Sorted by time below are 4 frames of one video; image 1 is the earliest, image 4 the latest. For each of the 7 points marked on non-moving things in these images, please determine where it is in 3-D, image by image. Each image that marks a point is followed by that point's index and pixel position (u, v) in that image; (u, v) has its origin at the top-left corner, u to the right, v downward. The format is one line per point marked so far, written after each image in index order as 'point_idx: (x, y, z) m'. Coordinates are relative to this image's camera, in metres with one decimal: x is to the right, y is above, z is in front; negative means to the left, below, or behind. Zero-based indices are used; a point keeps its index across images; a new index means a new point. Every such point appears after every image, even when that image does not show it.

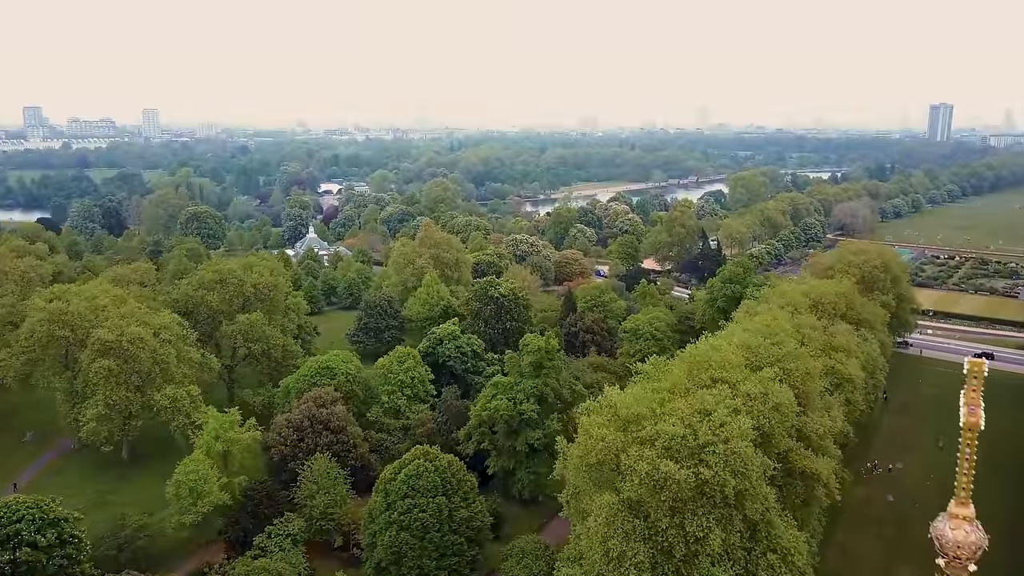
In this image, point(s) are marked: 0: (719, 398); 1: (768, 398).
0: (+5.5, -2.9, +18.9) m
1: (+7.1, -3.0, +19.5) m
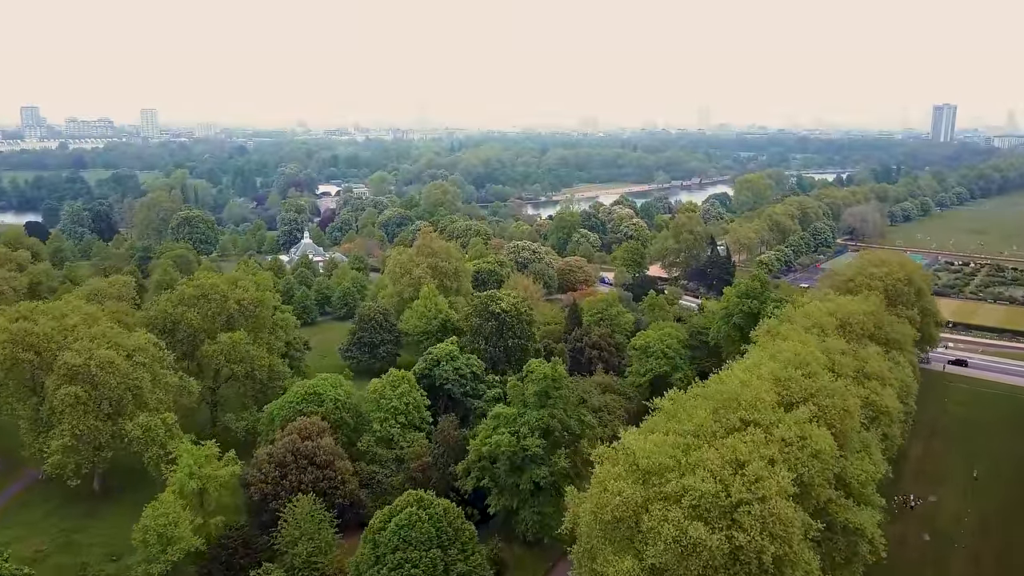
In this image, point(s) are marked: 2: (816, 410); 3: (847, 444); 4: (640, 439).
0: (+5.6, -3.7, +16.6) m
1: (+7.2, -3.8, +17.2) m
2: (+8.4, -3.4, +19.4) m
3: (+9.2, -4.3, +19.4) m
4: (+3.2, -3.8, +17.6) m
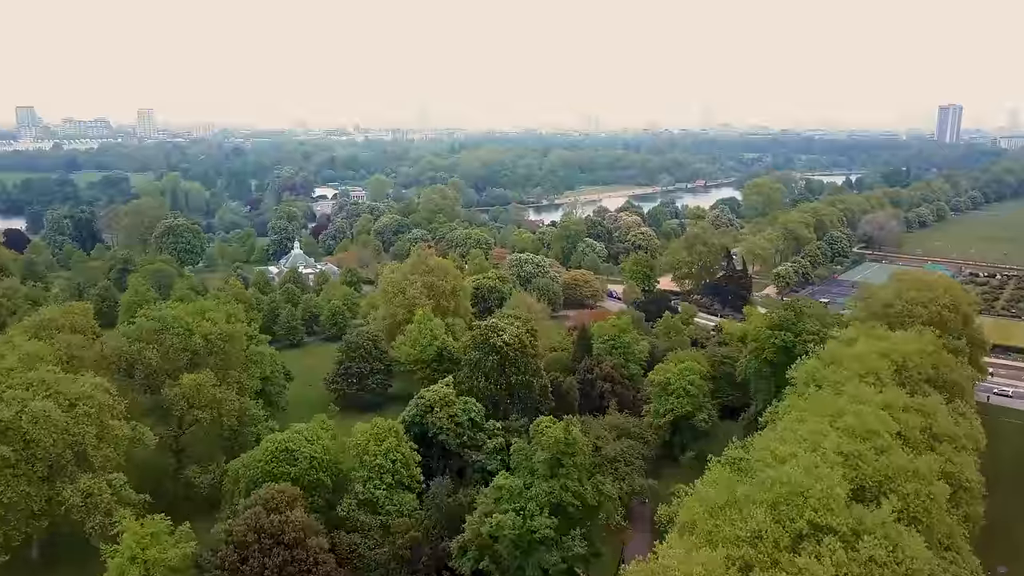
0: (+5.8, -5.0, +12.8) m
1: (+7.3, -5.1, +13.4) m
2: (+8.5, -4.7, +15.6) m
3: (+9.4, -5.6, +15.5) m
4: (+3.3, -5.1, +13.8) m
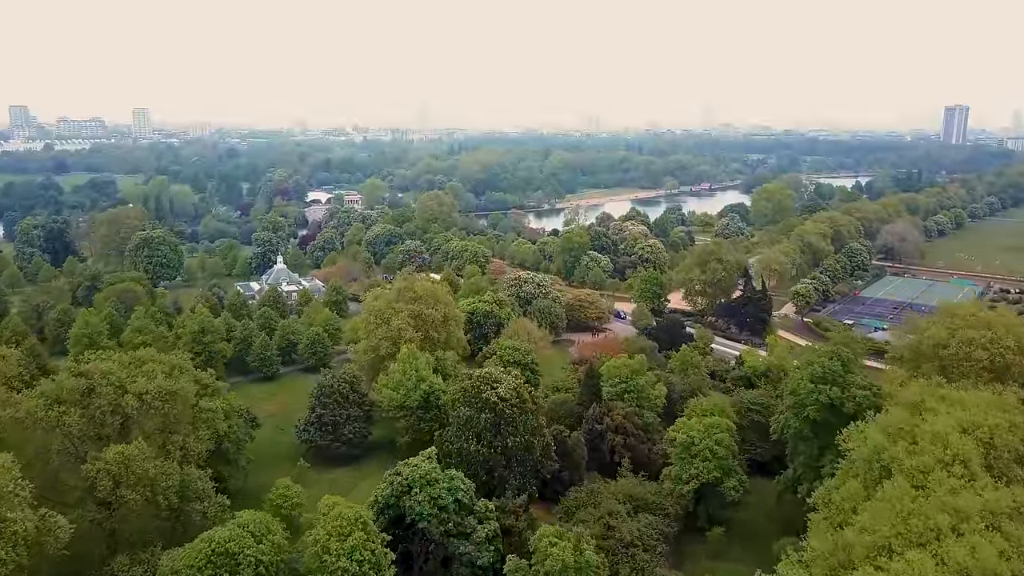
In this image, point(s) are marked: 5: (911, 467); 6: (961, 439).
0: (+5.6, -6.7, +8.1) m
1: (+7.2, -6.8, +8.8) m
2: (+8.4, -6.4, +10.9) m
3: (+9.2, -7.3, +10.9) m
4: (+3.2, -6.8, +9.2) m
5: (+10.6, -4.6, +18.6) m
6: (+12.3, -4.1, +19.3) m
